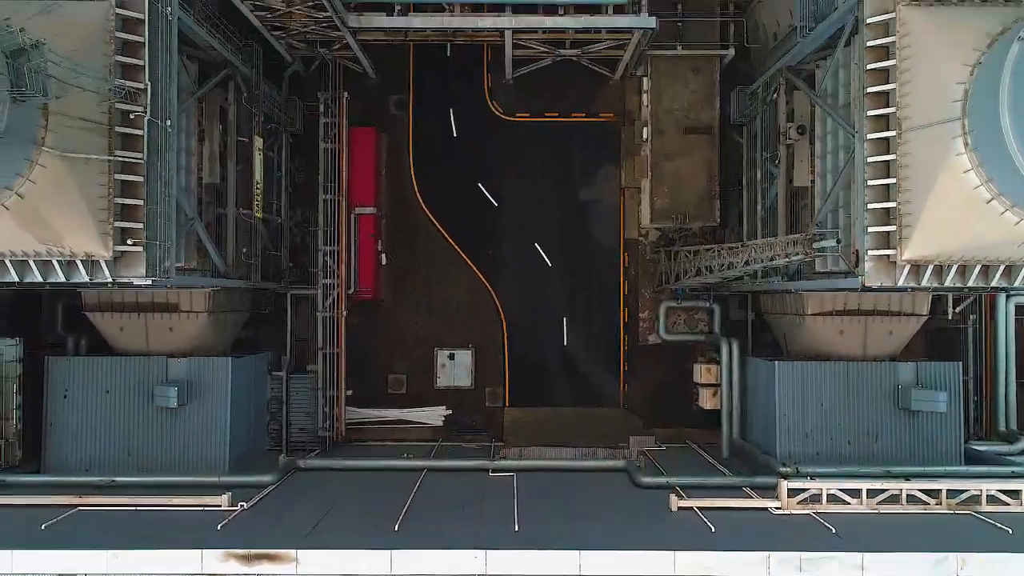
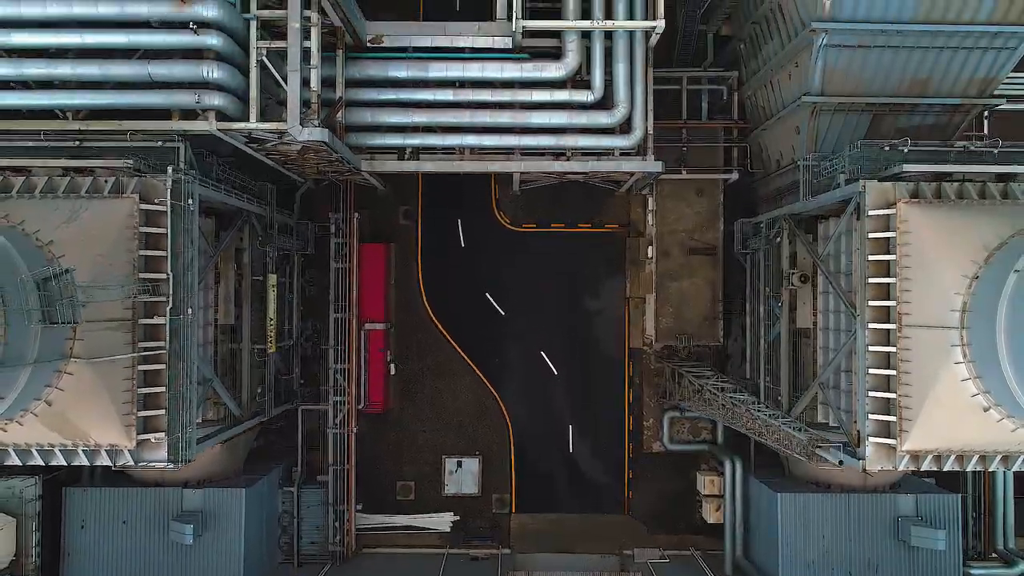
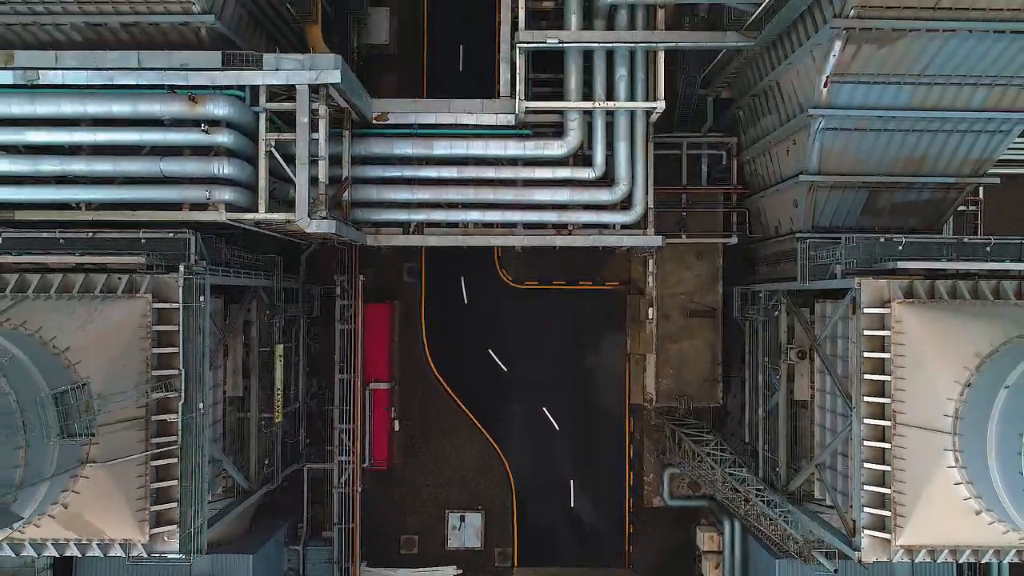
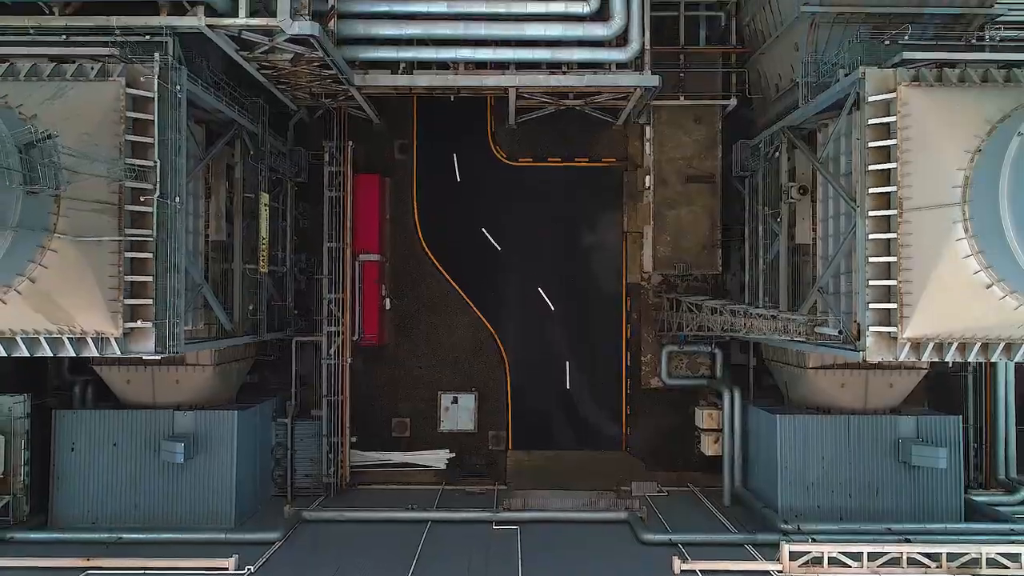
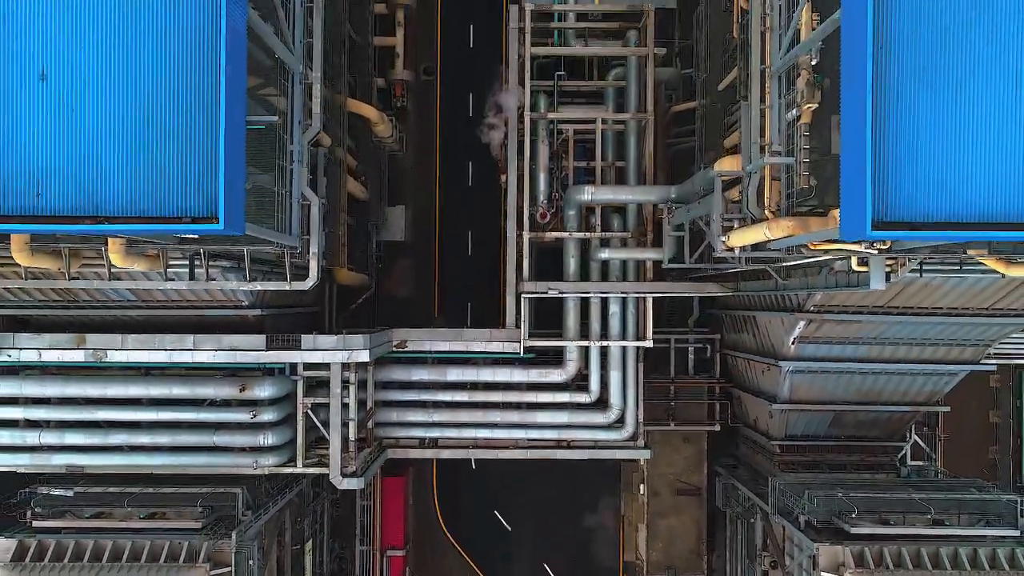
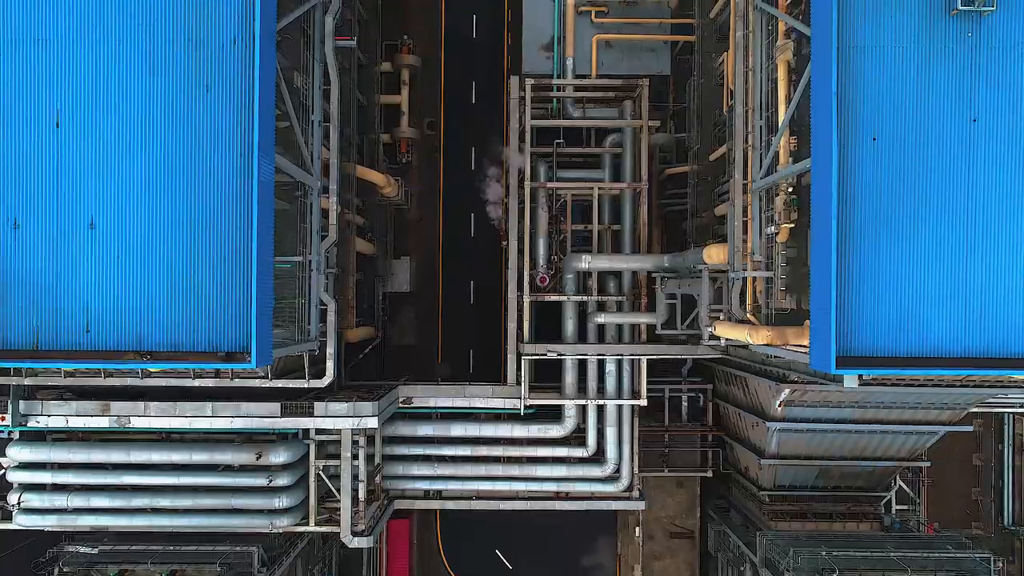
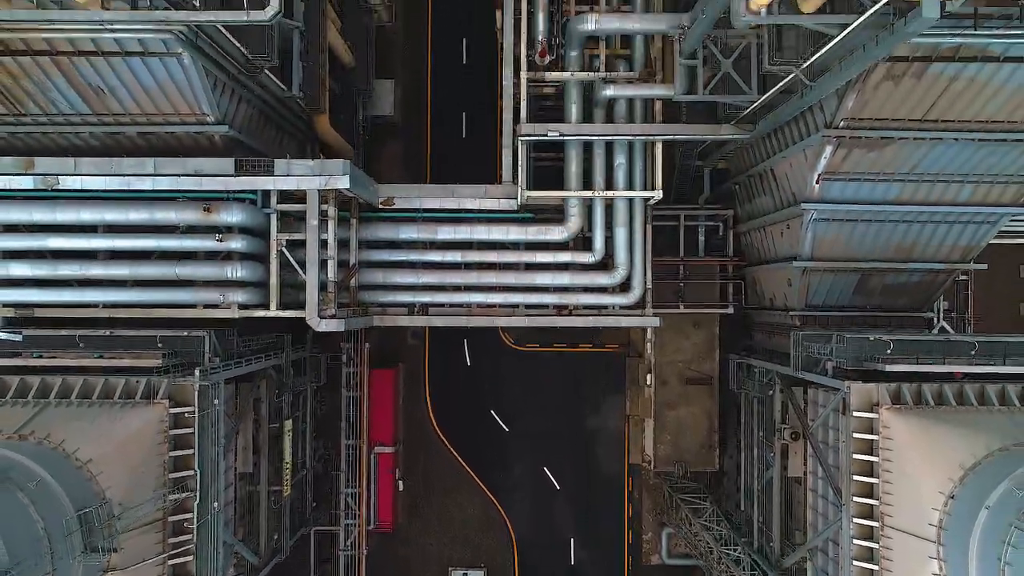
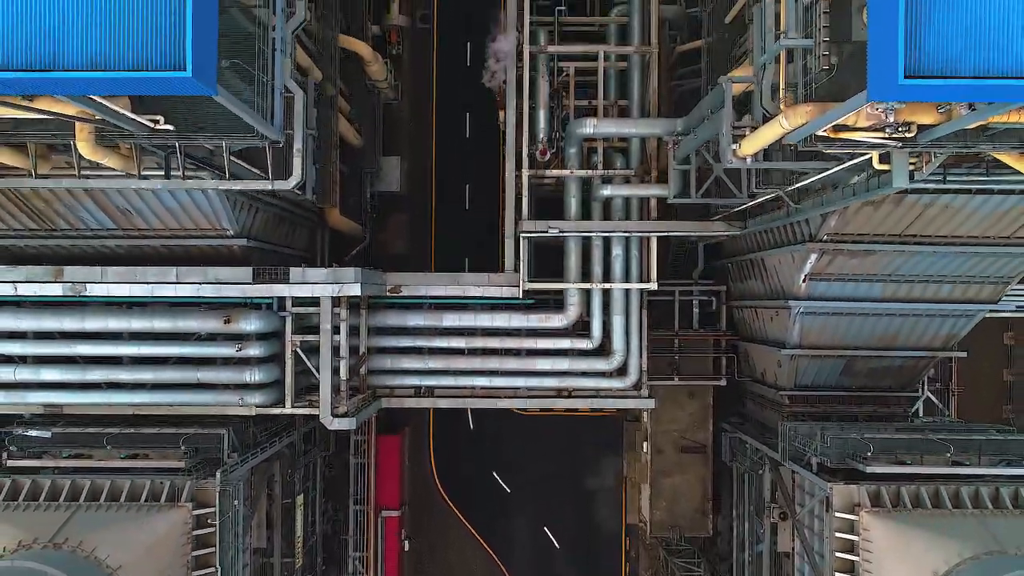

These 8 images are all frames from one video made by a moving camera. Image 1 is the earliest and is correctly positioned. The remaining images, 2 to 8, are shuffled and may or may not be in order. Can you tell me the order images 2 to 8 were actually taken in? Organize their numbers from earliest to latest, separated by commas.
4, 2, 3, 7, 8, 5, 6
